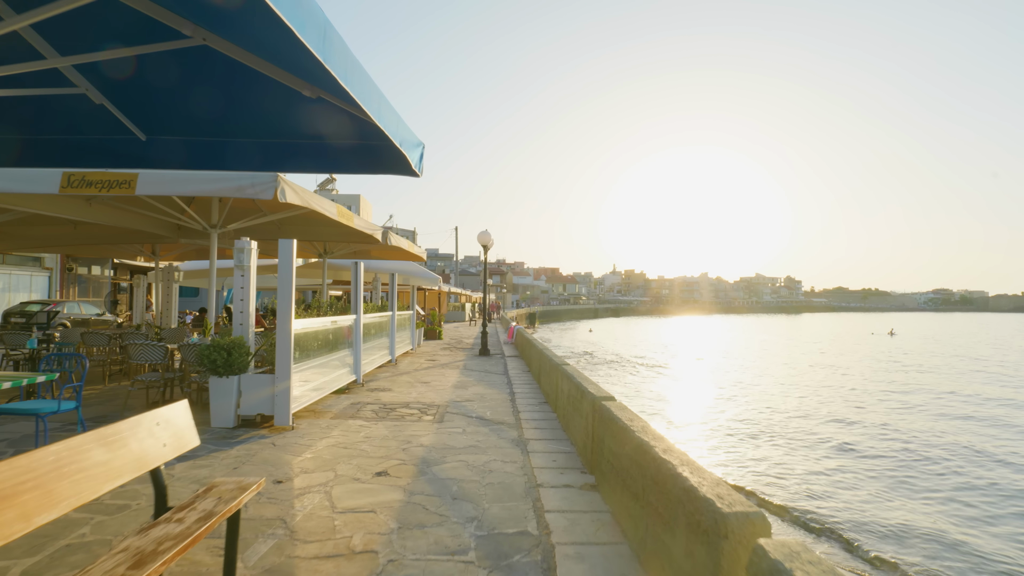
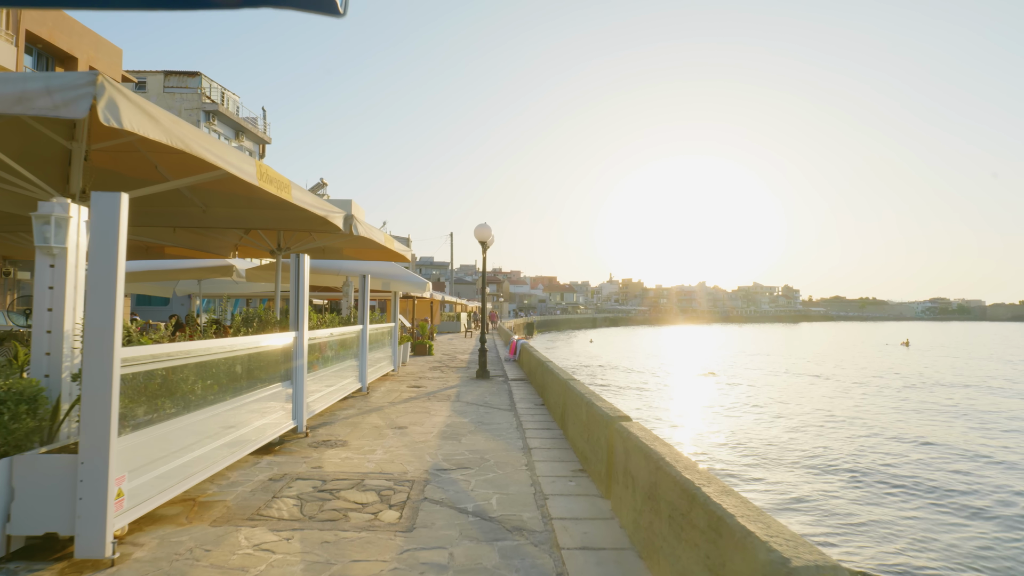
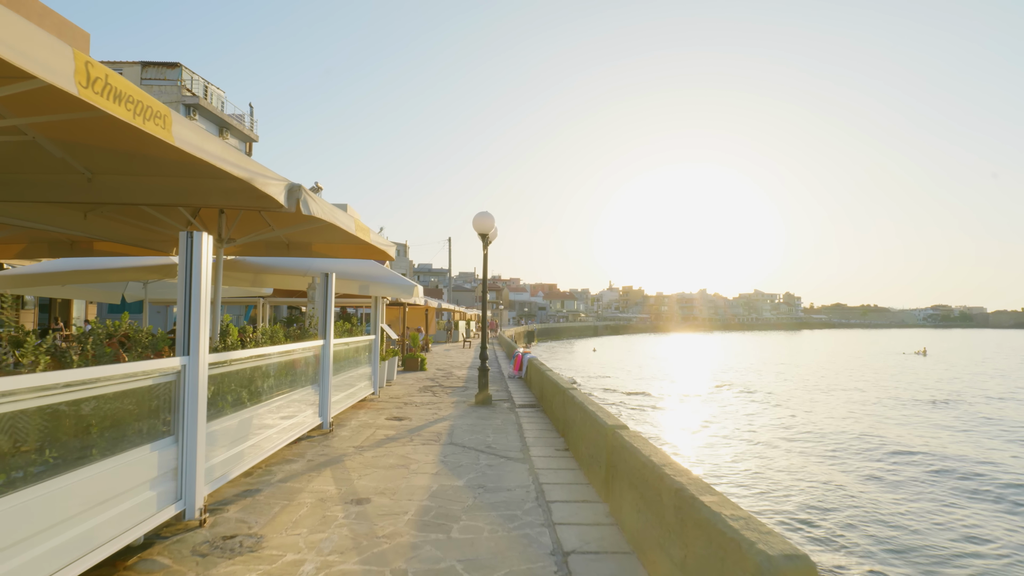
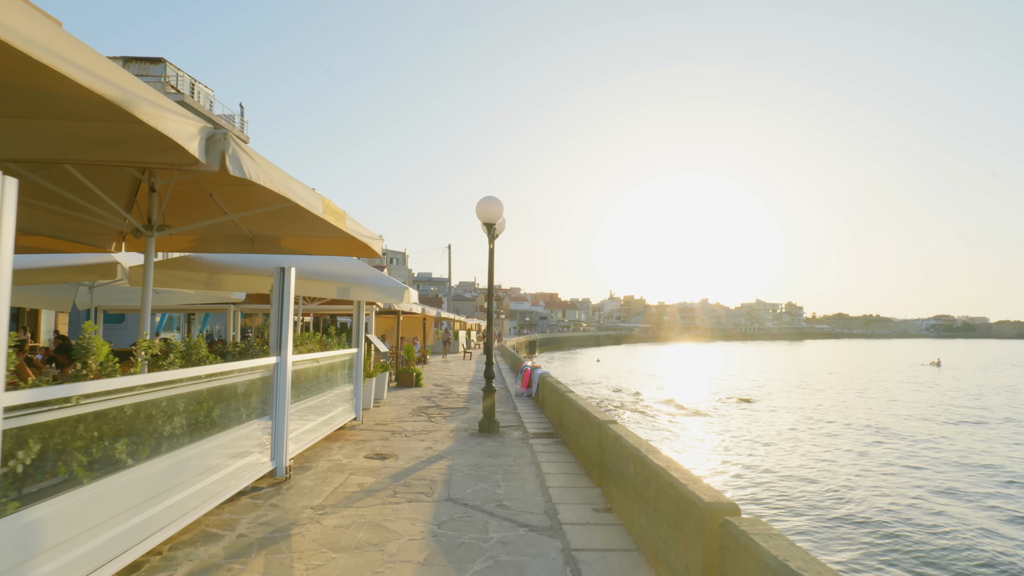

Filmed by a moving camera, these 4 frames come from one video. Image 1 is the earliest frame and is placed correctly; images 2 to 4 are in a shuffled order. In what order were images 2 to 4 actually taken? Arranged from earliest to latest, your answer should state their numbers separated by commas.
2, 3, 4
